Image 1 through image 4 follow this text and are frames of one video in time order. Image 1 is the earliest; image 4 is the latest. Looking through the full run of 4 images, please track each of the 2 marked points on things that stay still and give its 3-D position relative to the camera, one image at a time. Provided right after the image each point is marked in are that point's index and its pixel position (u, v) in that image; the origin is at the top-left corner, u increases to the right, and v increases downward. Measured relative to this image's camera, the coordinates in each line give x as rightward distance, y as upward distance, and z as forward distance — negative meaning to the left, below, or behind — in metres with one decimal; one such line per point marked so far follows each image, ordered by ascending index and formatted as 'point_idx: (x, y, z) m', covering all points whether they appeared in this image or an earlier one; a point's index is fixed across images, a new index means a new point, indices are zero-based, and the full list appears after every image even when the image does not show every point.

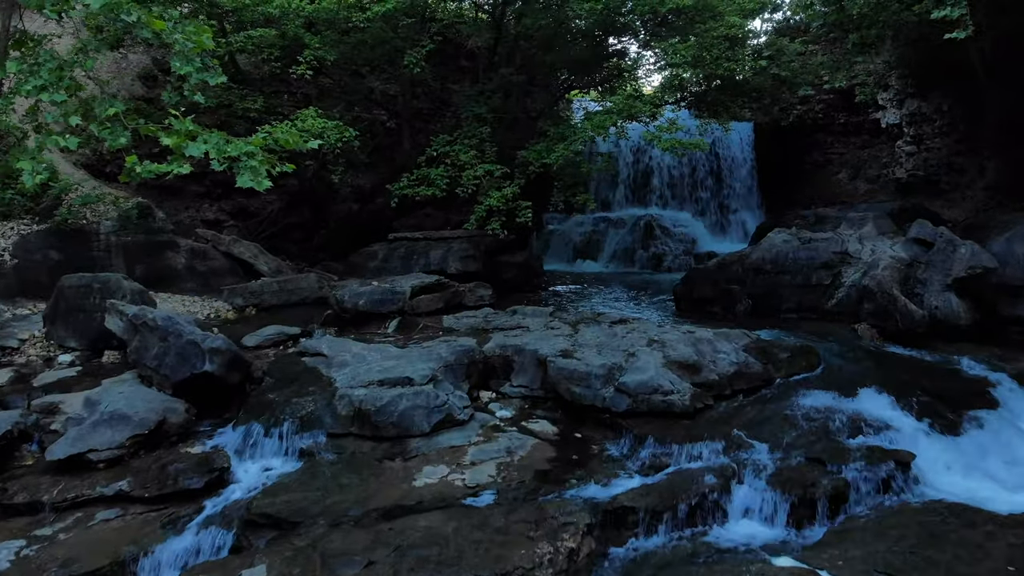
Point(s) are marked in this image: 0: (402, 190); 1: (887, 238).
0: (-1.0, +0.9, +10.9) m
1: (+3.1, +0.4, +10.1) m
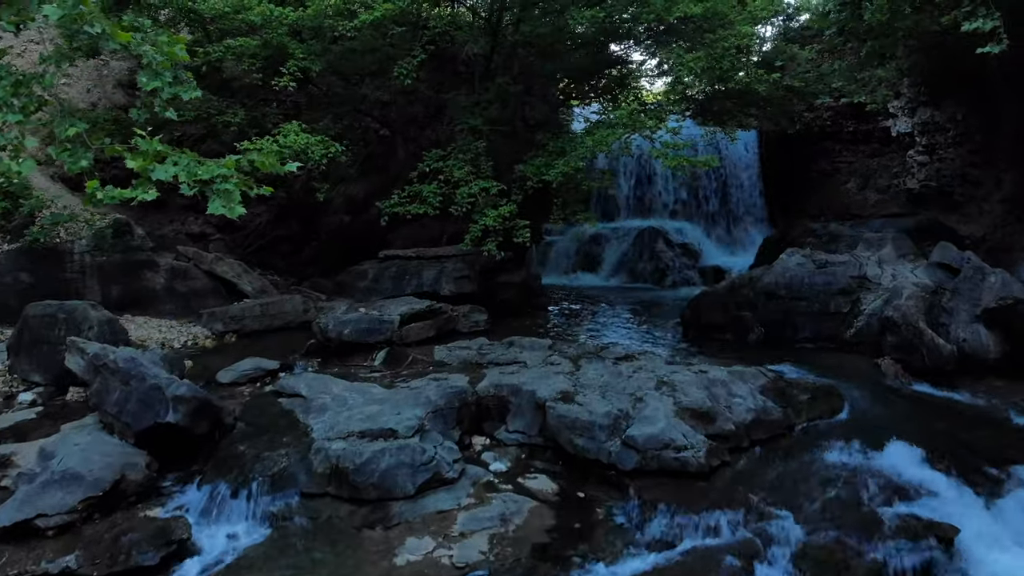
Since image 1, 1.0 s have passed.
0: (-1.0, +0.7, +10.3) m
1: (+3.1, +0.2, +9.5) m
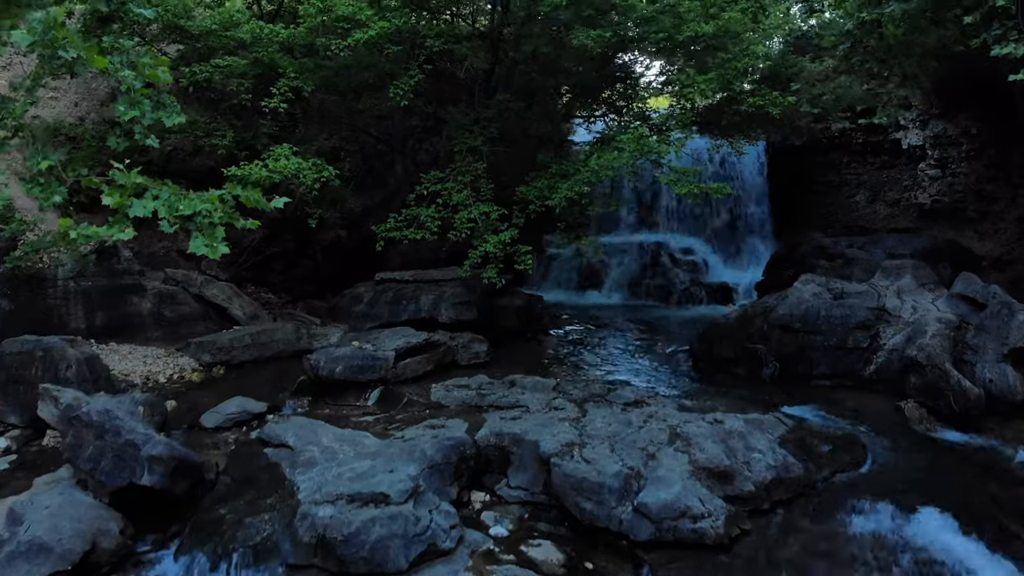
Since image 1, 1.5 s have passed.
0: (-1.0, +0.5, +9.9) m
1: (+3.1, 0.0, +9.0) m
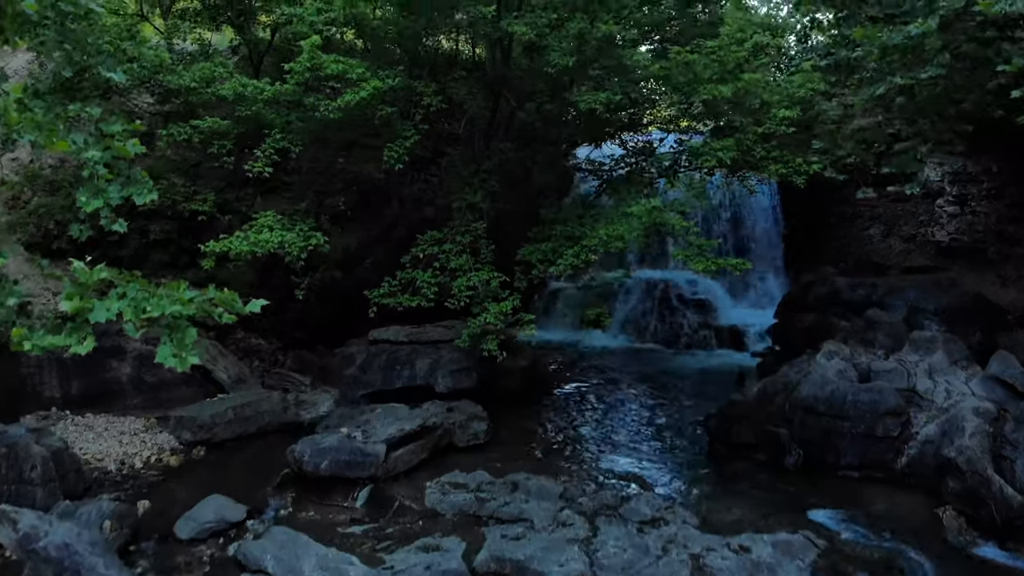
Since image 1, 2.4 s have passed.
0: (-1.0, -0.1, +9.3) m
1: (+3.1, -0.6, +8.4) m
